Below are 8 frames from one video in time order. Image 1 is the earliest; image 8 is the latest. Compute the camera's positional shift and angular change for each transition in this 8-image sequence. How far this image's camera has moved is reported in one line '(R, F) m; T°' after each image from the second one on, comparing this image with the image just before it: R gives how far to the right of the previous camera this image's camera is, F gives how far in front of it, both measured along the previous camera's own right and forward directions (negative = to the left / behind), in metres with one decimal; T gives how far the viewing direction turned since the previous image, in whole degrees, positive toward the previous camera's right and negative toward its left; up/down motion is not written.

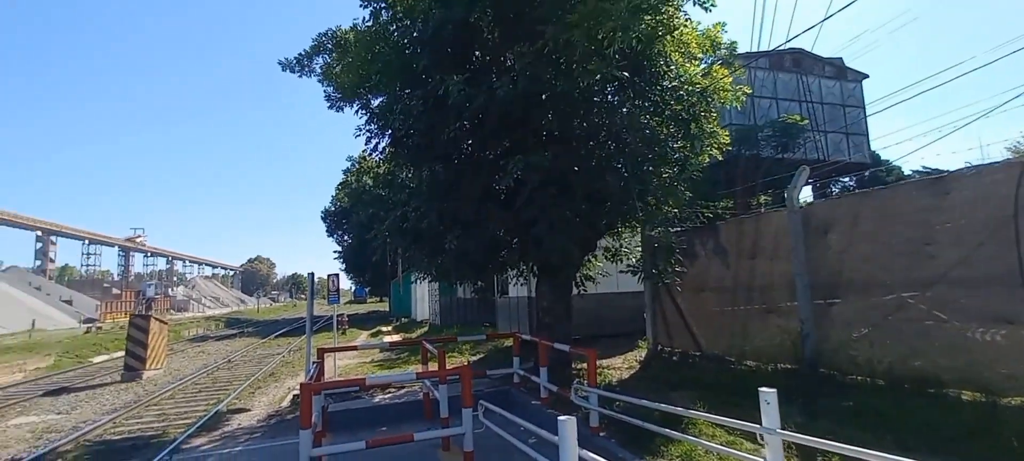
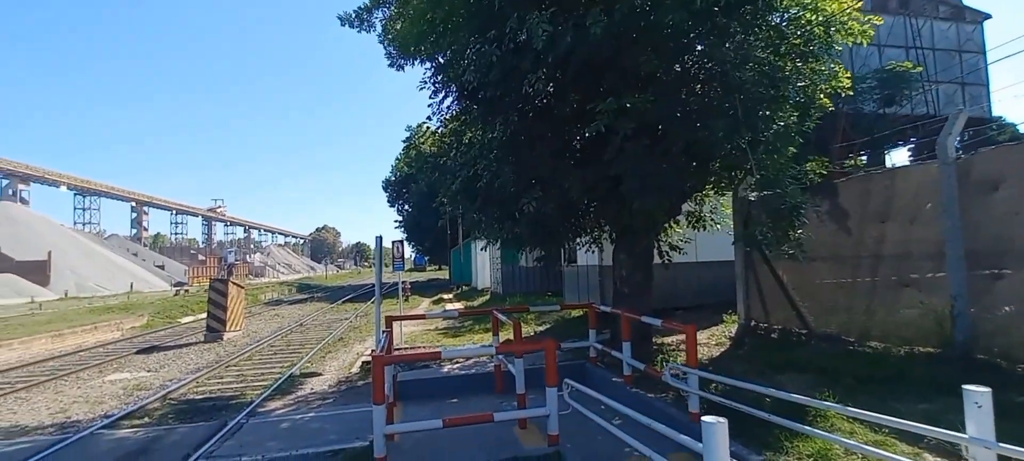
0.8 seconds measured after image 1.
(-0.2, +0.4) m; -6°
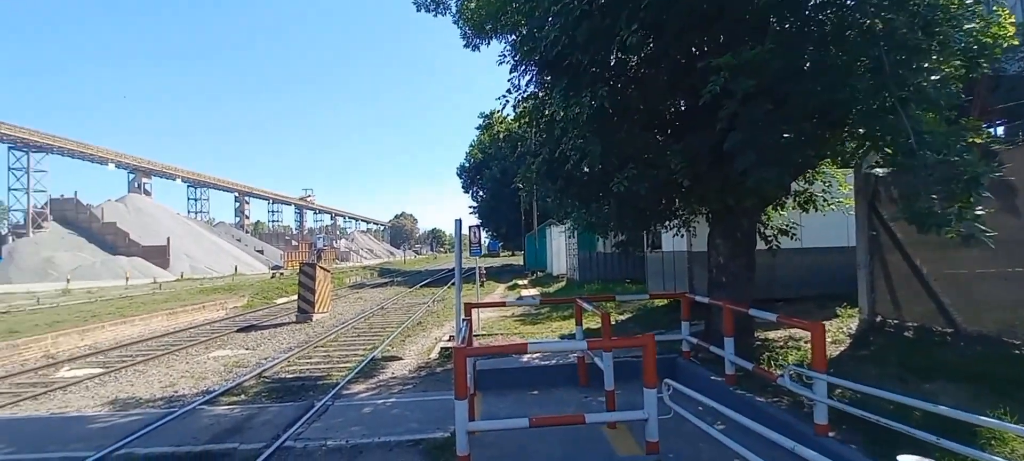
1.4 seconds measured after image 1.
(-0.1, +0.3) m; -7°
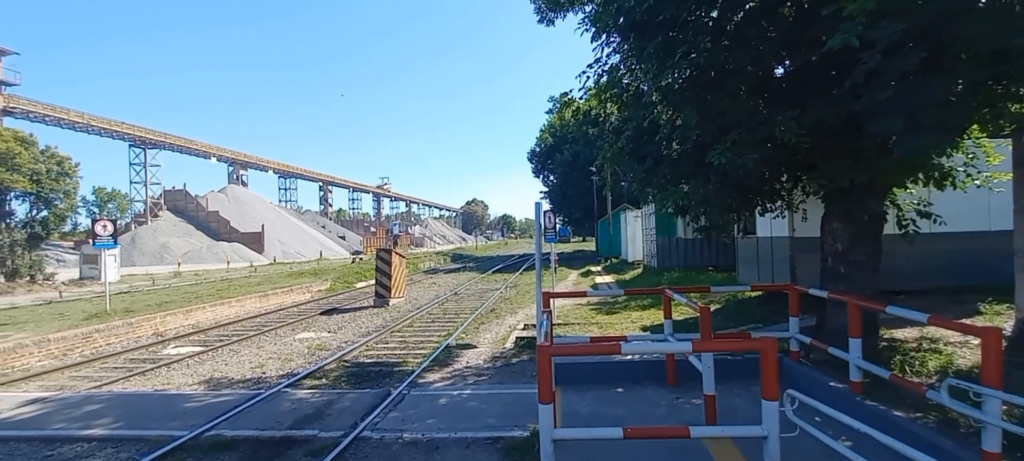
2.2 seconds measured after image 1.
(-0.1, +0.4) m; -7°
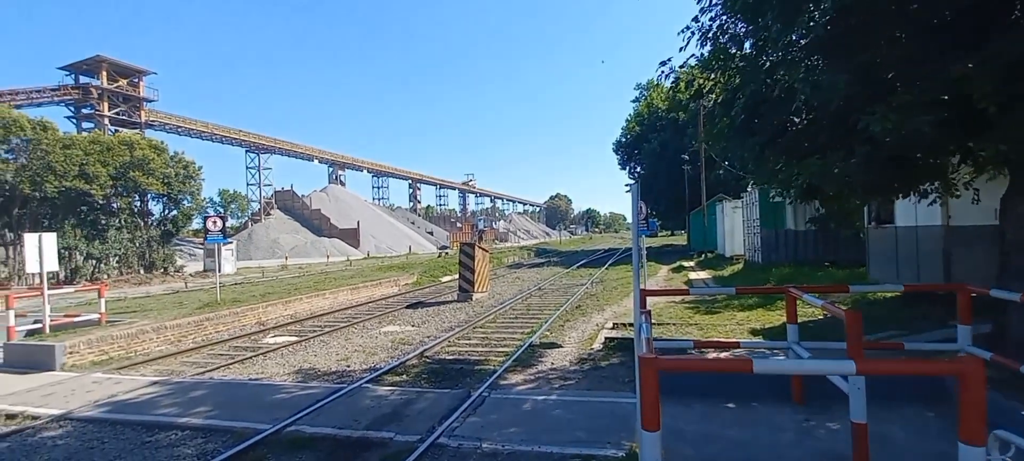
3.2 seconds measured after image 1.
(-0.1, +0.6) m; -8°
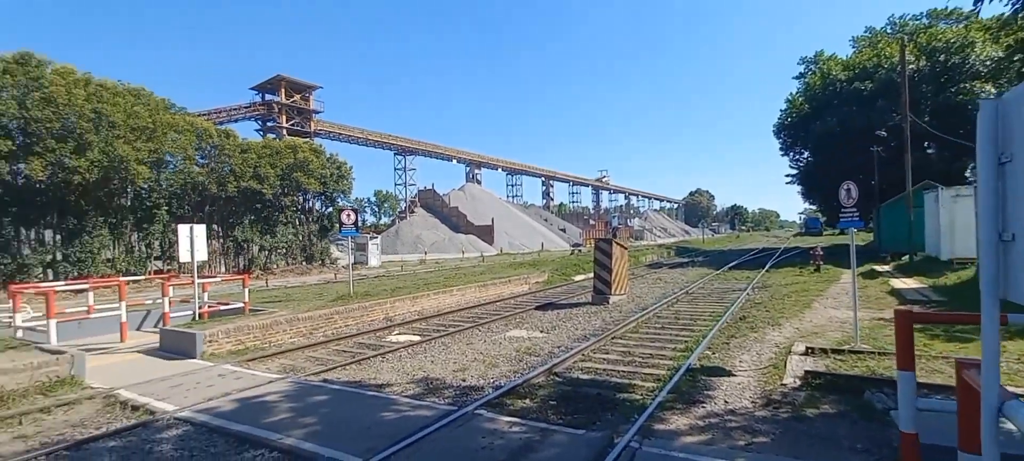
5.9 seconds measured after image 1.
(-0.2, +1.9) m; -13°
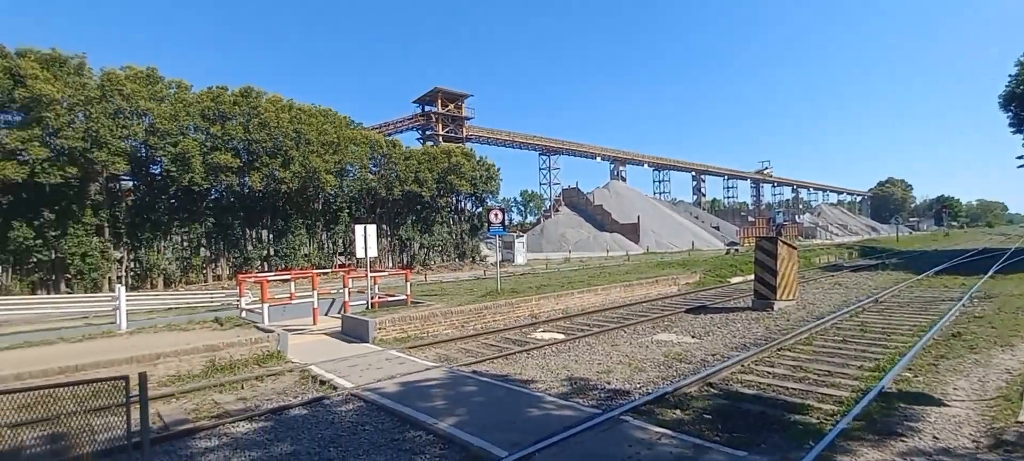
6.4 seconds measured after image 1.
(-0.1, +0.5) m; -14°
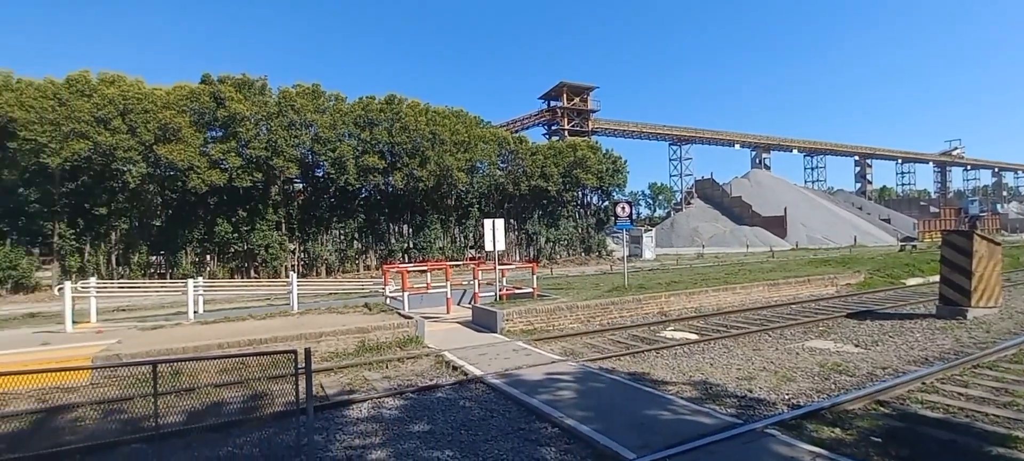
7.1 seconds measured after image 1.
(-0.1, +0.6) m; -12°
